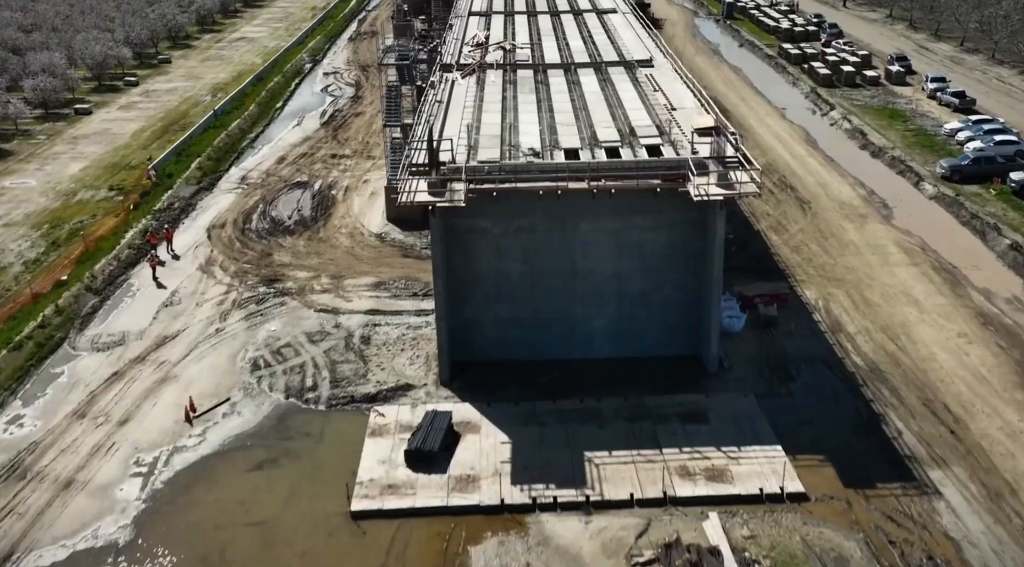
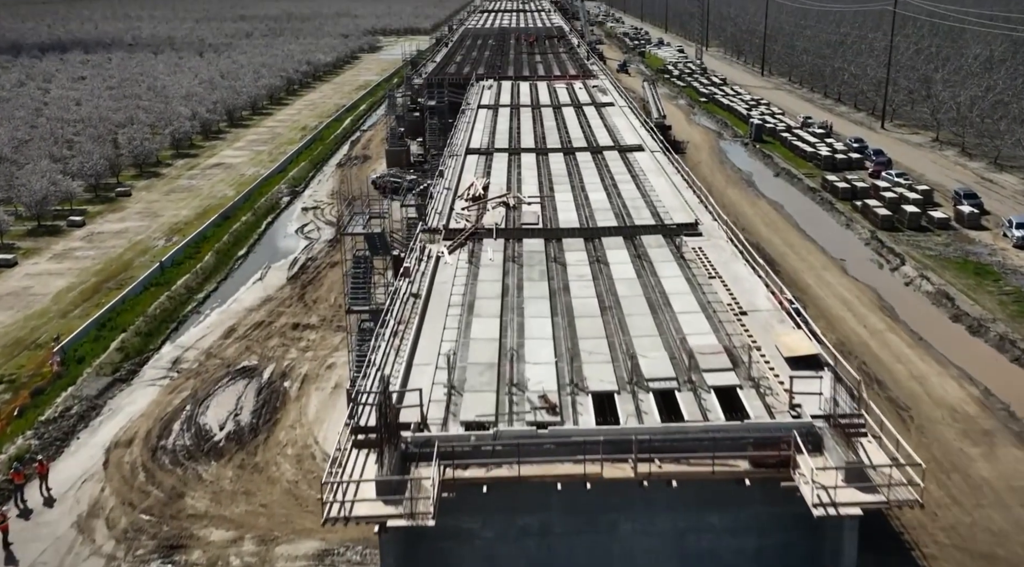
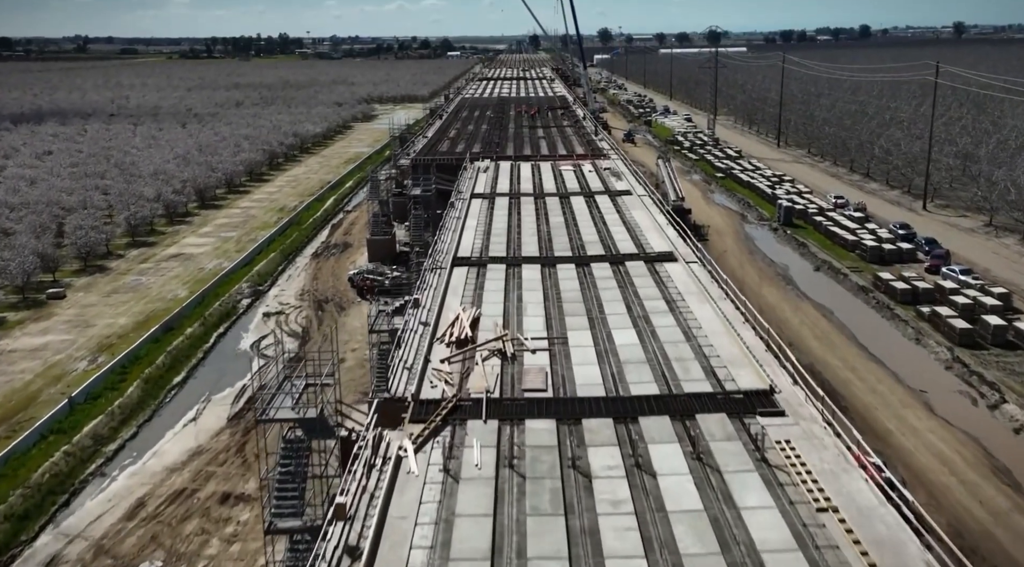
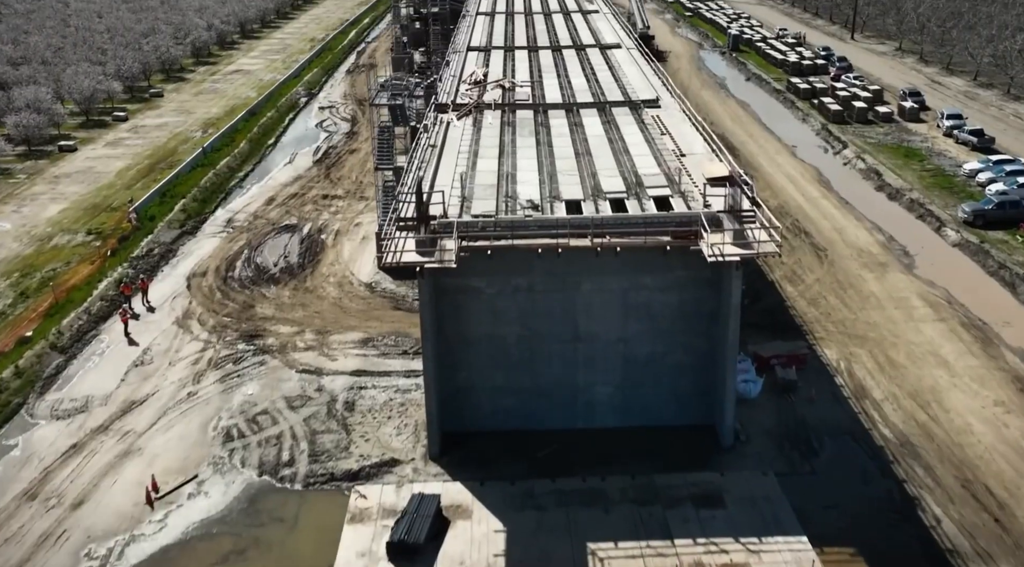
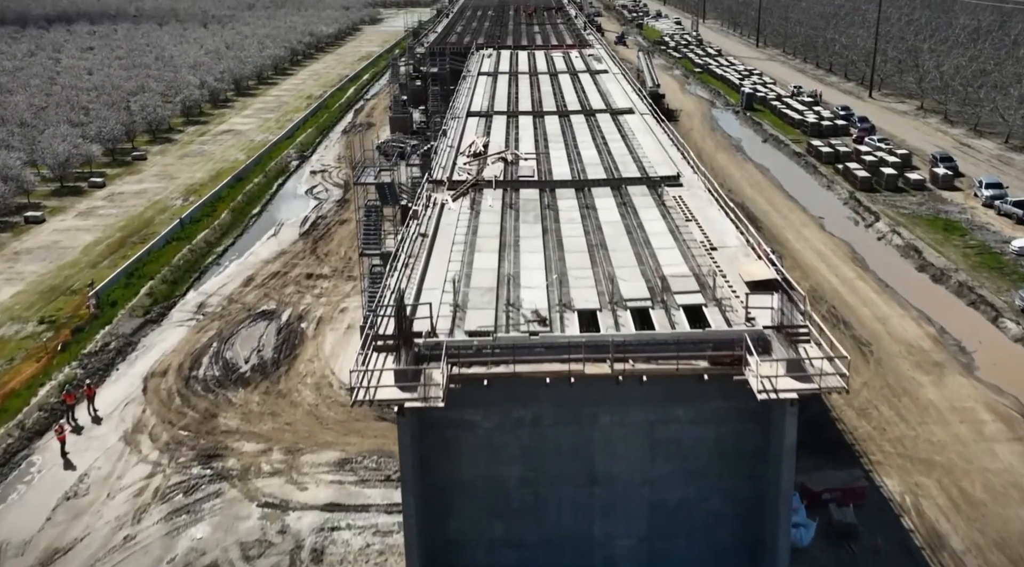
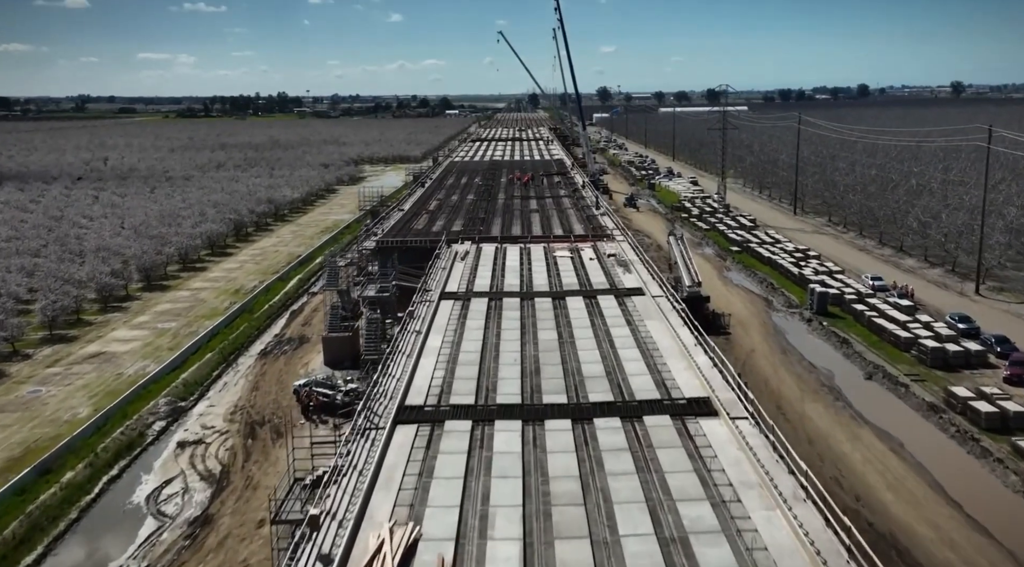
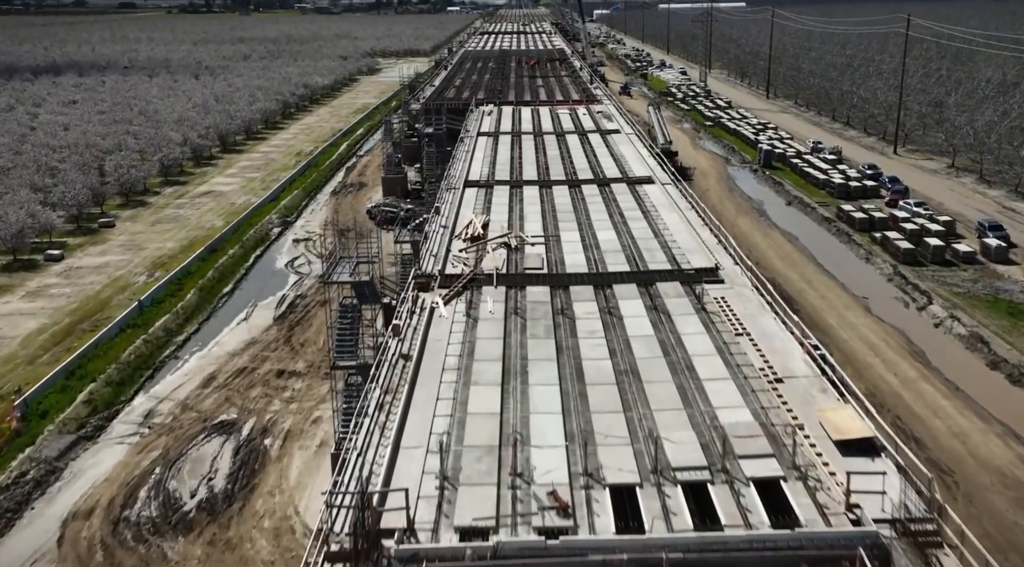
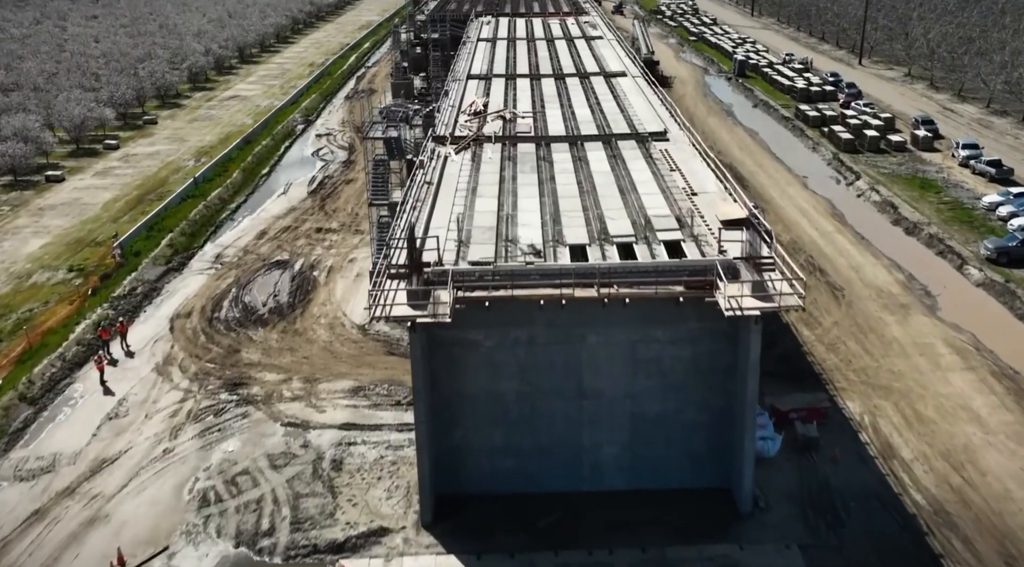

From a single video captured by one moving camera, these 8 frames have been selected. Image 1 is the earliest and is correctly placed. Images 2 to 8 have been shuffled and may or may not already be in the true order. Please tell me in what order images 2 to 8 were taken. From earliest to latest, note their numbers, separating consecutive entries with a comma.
4, 8, 5, 2, 7, 3, 6
